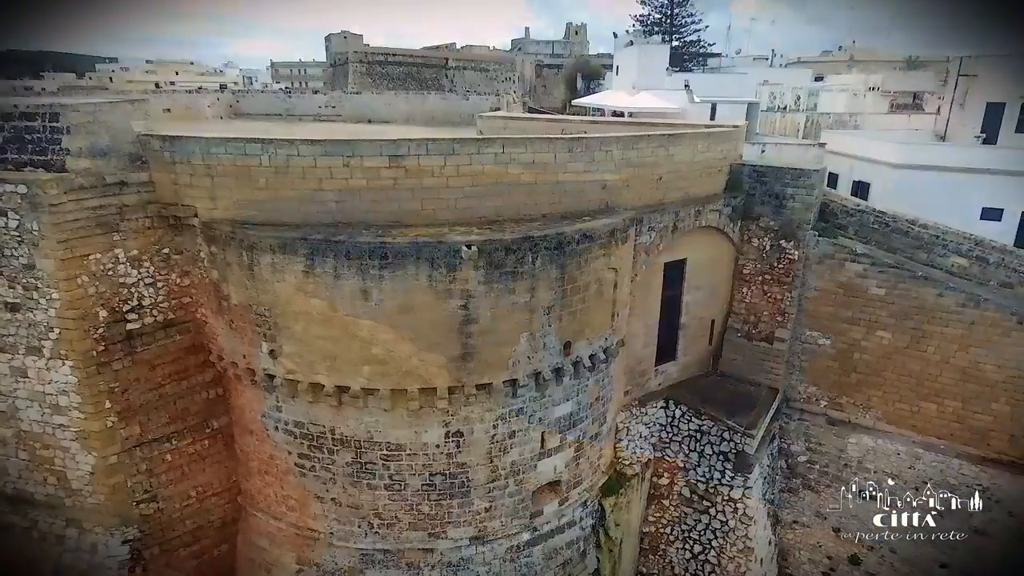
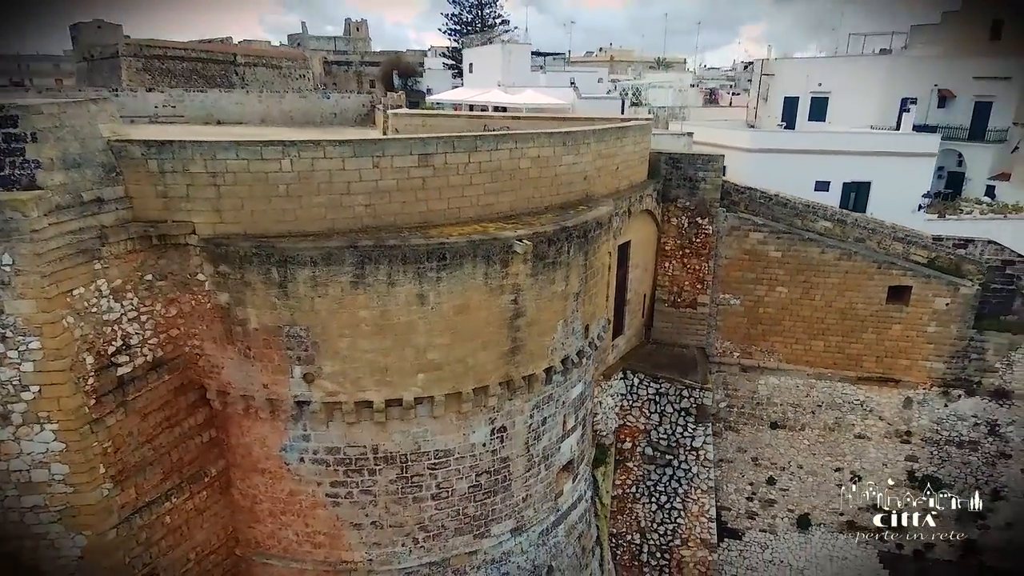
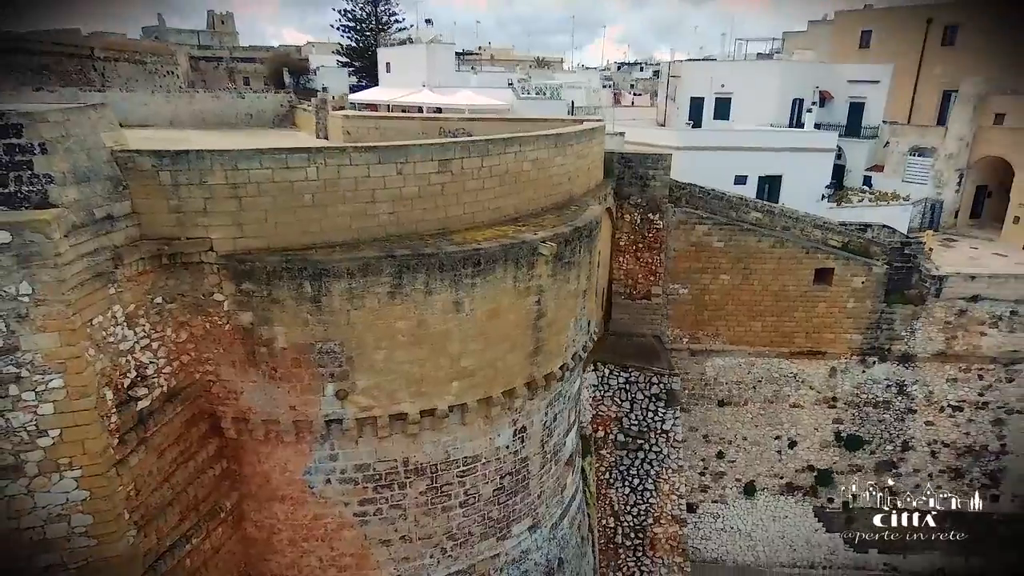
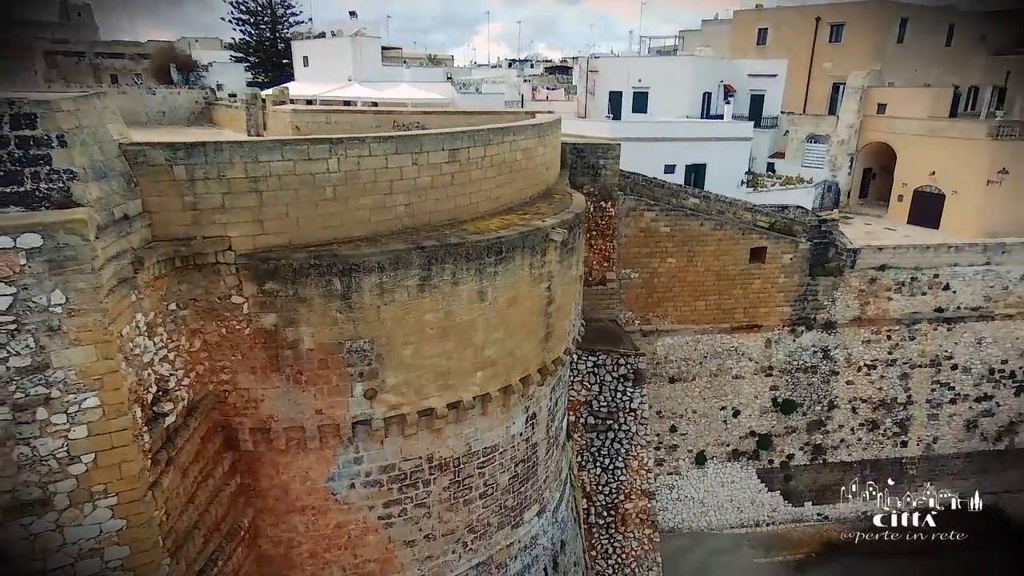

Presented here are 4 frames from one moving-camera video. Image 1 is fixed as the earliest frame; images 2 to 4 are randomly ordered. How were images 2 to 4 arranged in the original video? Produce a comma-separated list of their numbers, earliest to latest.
2, 3, 4
